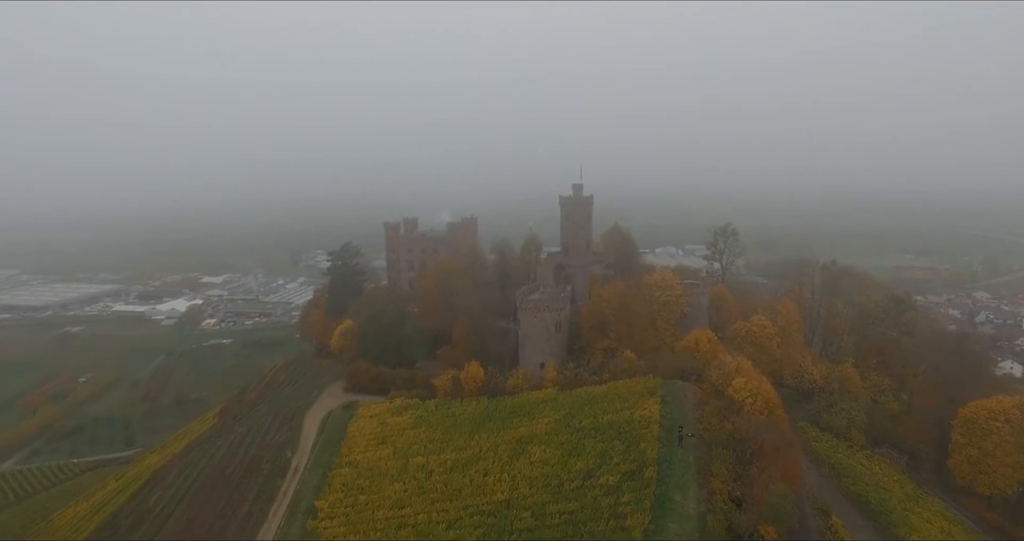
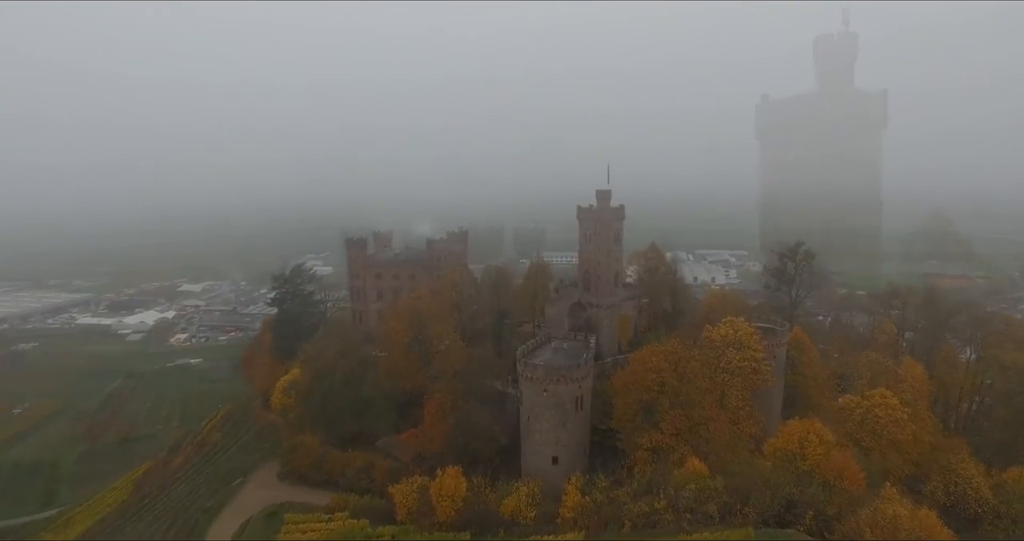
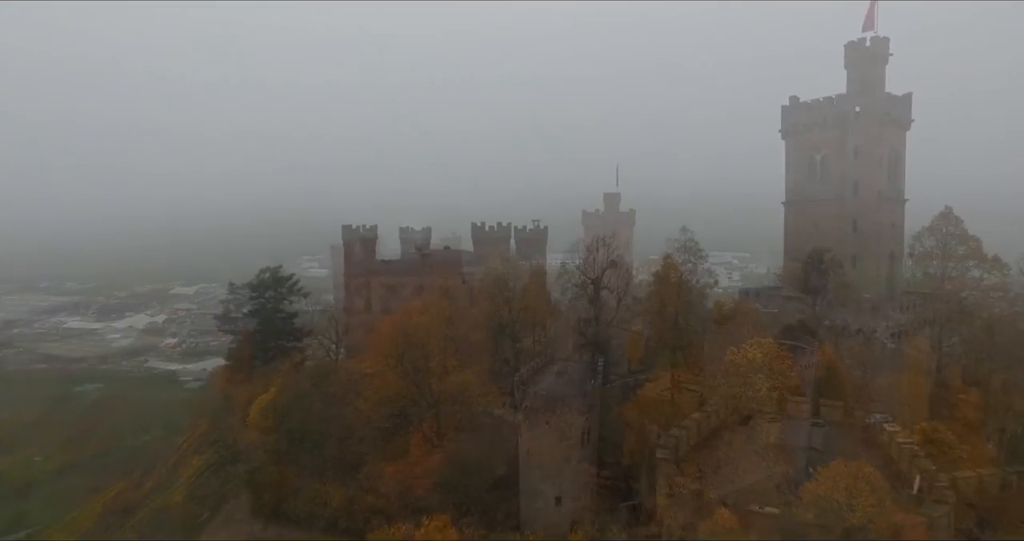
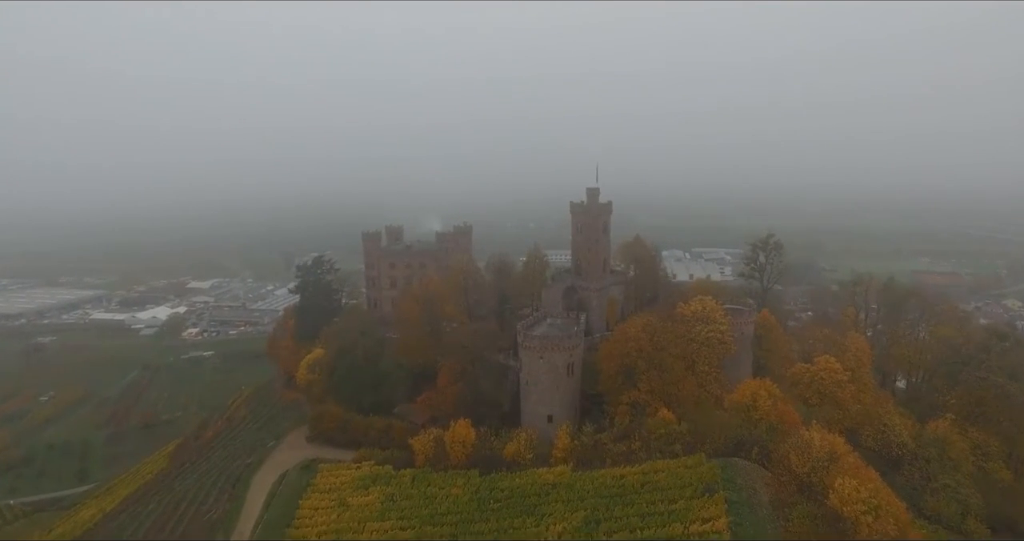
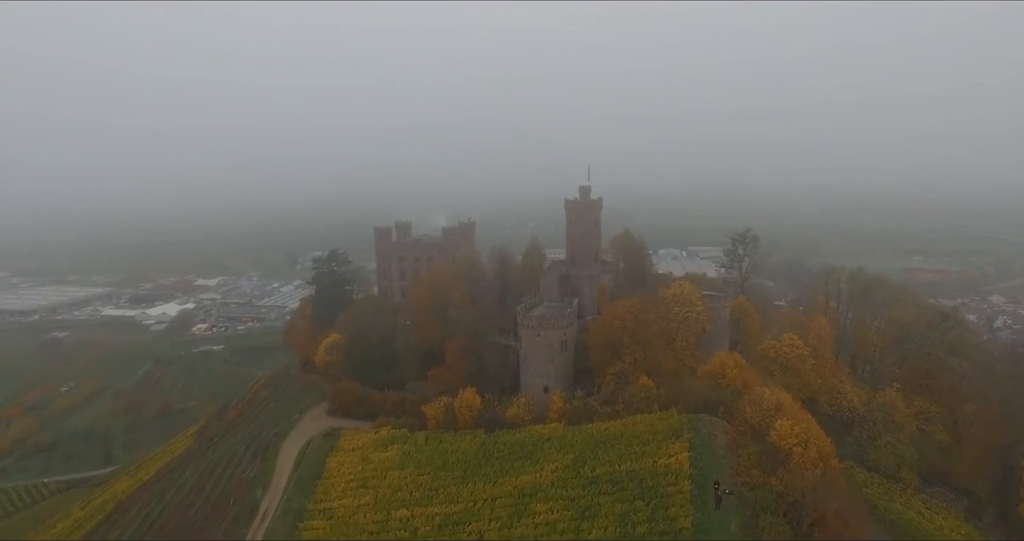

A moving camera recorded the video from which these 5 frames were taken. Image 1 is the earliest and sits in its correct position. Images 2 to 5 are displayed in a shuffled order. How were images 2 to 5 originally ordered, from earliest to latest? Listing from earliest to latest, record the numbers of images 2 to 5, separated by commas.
5, 4, 2, 3
